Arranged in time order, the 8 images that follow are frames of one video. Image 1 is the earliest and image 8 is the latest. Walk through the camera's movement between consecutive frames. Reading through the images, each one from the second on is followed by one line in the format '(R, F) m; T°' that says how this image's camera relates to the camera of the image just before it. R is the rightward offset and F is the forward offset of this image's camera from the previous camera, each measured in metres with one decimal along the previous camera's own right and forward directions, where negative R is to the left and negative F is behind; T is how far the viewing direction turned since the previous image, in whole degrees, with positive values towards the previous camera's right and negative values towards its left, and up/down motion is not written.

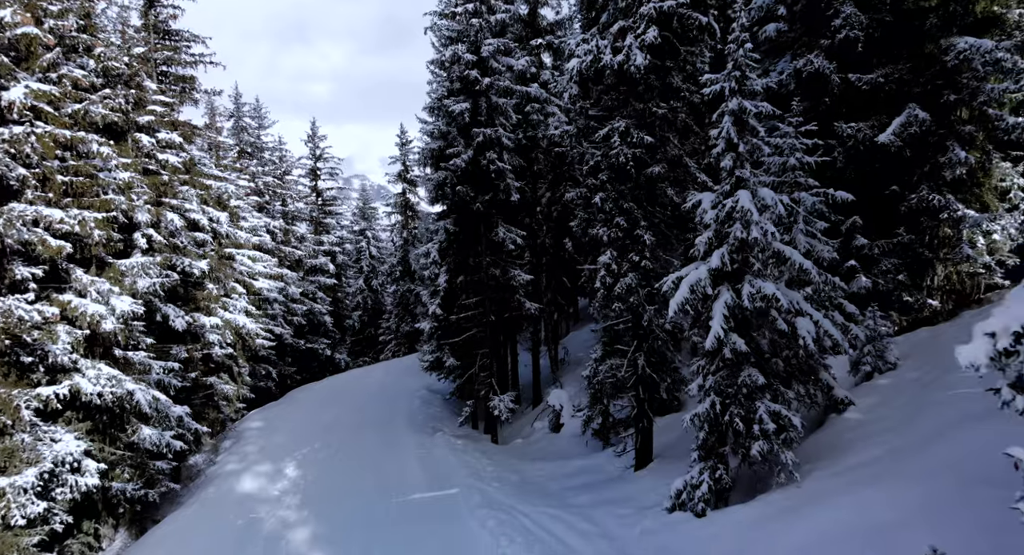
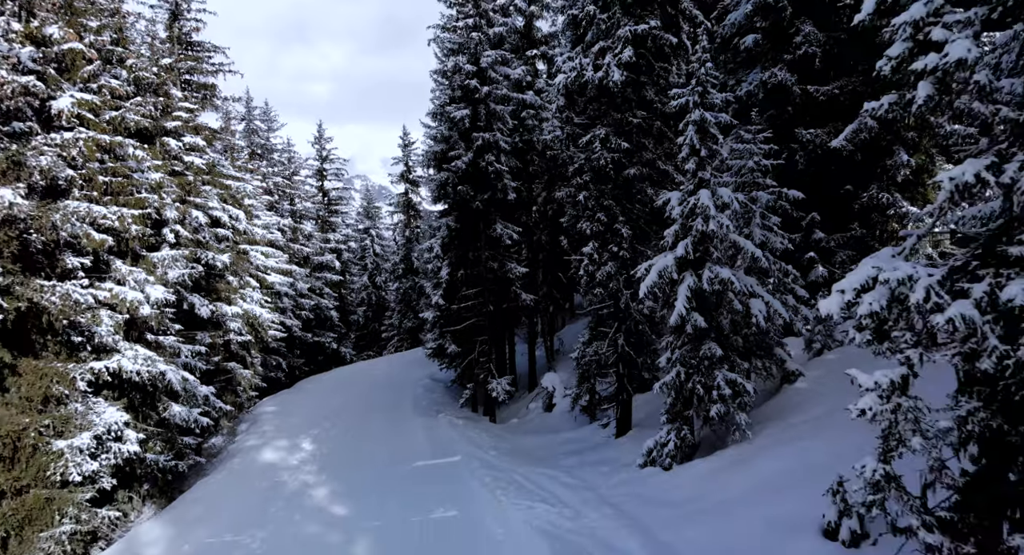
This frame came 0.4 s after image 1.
(+0.1, -1.7) m; 0°
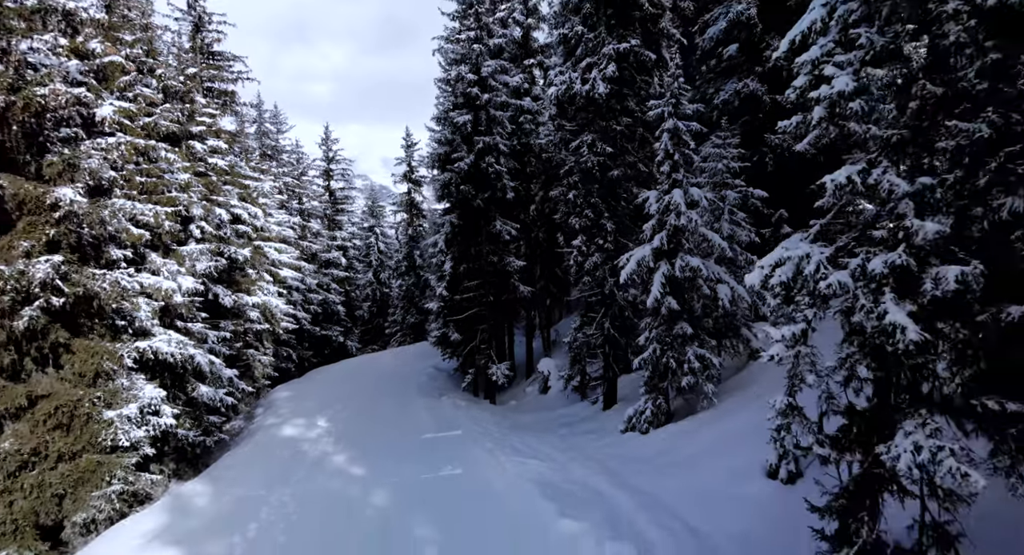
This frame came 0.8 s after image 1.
(+0.1, -1.7) m; 0°
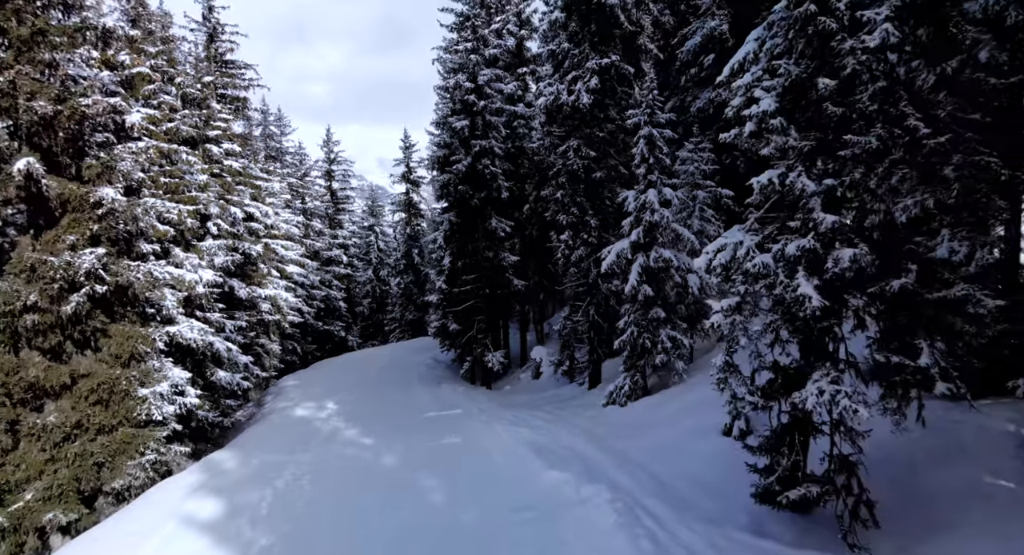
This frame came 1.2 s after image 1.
(+0.1, -1.7) m; 0°
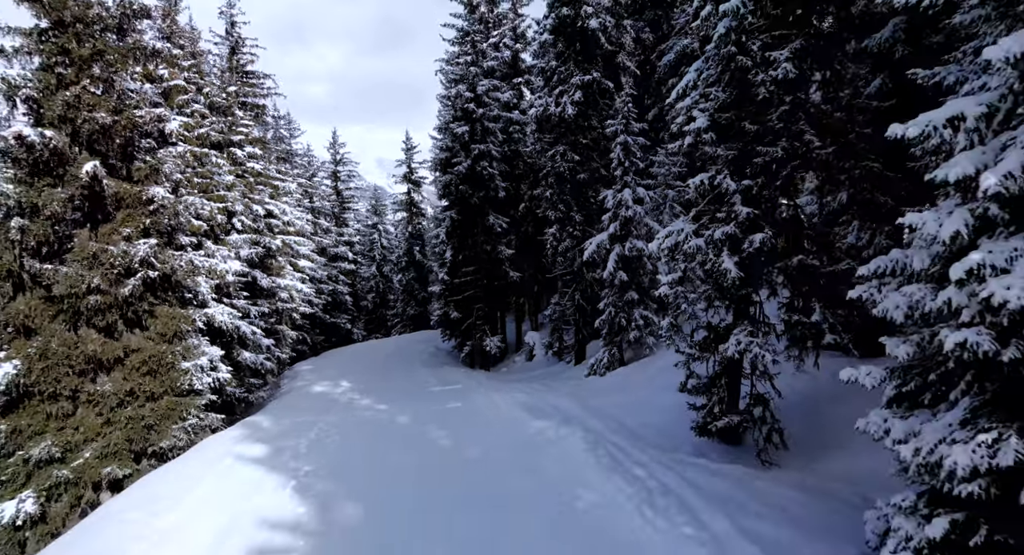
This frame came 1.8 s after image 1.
(+0.1, -2.5) m; 0°
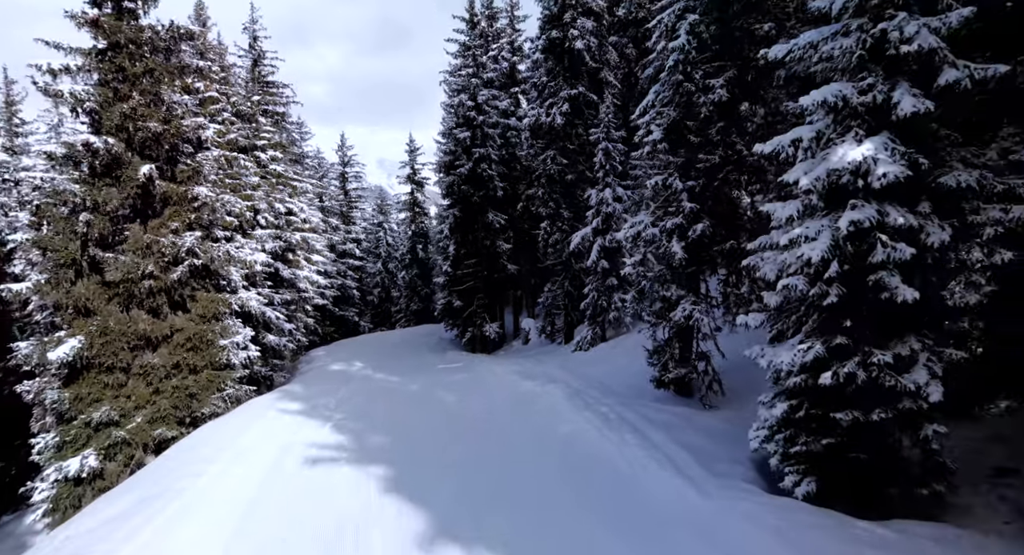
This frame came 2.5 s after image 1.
(+0.2, -2.8) m; 0°
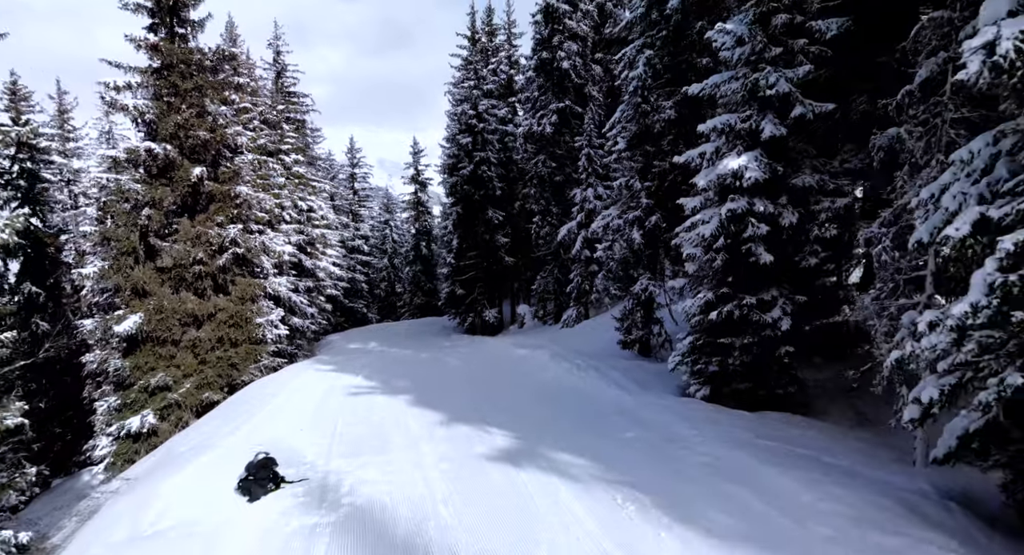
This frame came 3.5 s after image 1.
(+0.2, -3.6) m; 0°
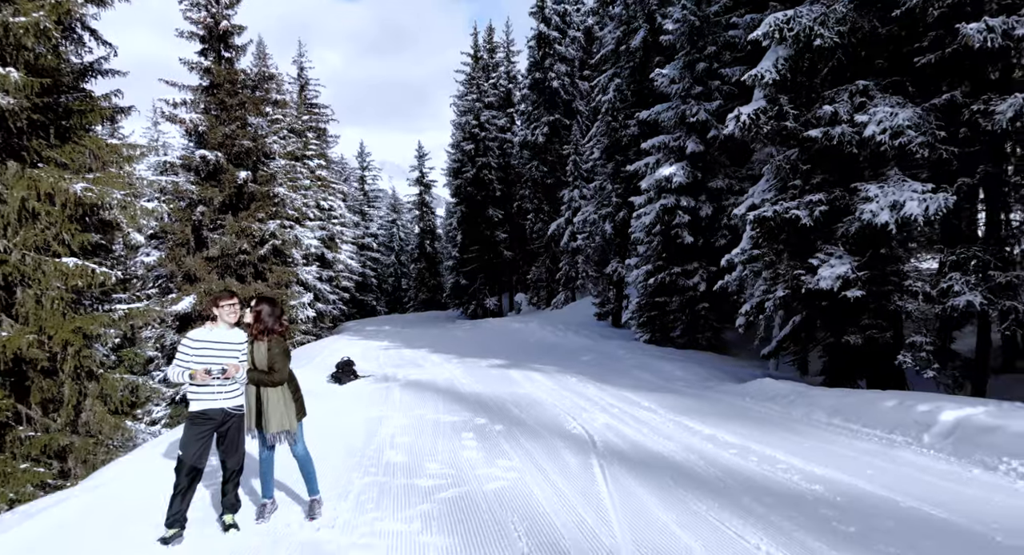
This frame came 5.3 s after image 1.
(+0.2, -4.2) m; 0°
